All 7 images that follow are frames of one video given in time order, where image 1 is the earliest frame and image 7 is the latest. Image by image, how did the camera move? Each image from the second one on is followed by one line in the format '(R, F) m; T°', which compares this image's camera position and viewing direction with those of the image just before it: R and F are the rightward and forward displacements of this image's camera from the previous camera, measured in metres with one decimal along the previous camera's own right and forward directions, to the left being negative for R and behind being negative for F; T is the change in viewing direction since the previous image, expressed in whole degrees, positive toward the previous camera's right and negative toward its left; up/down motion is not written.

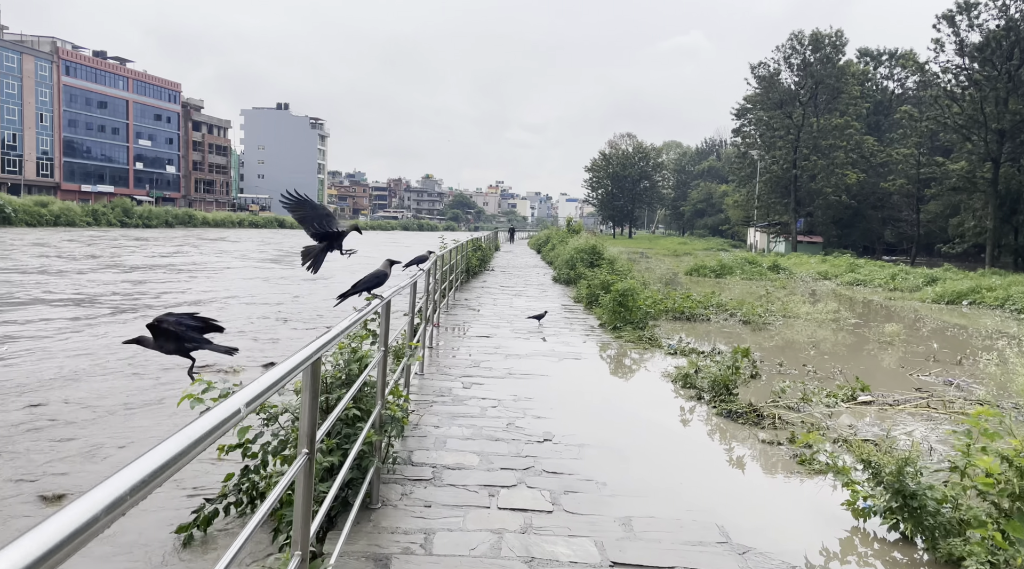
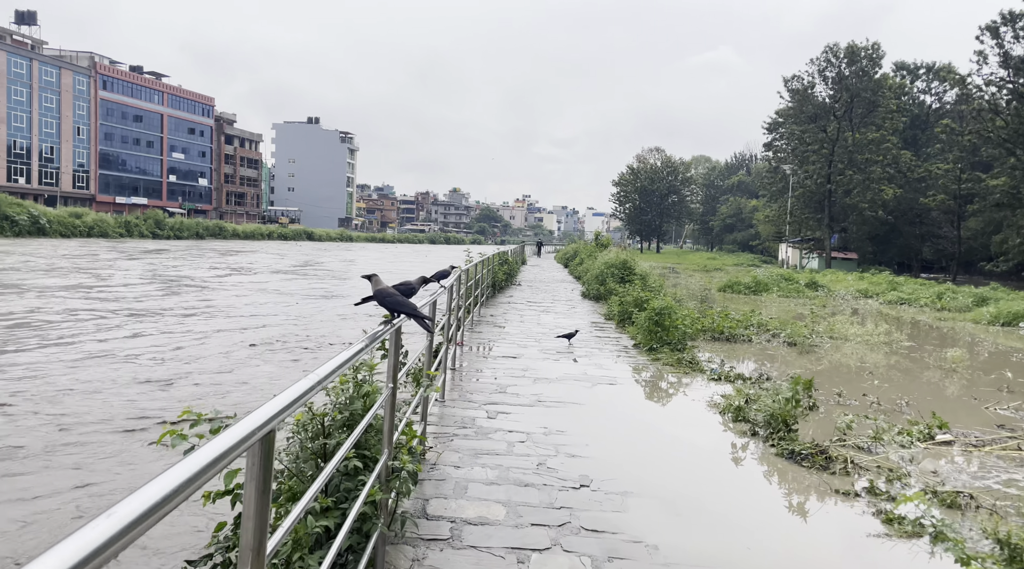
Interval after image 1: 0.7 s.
(0.0, +0.6) m; -2°
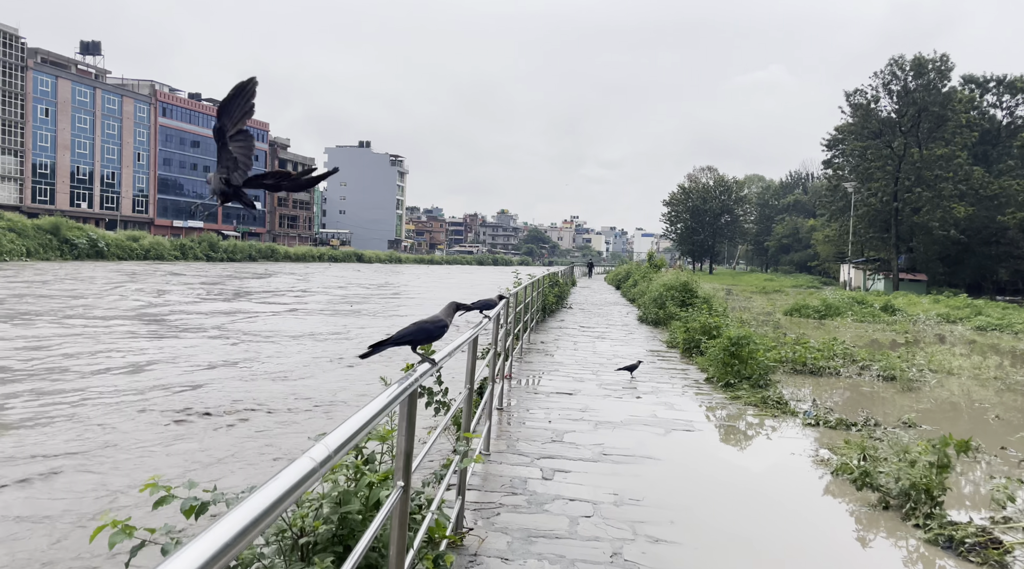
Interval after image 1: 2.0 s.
(-0.1, +1.1) m; -4°
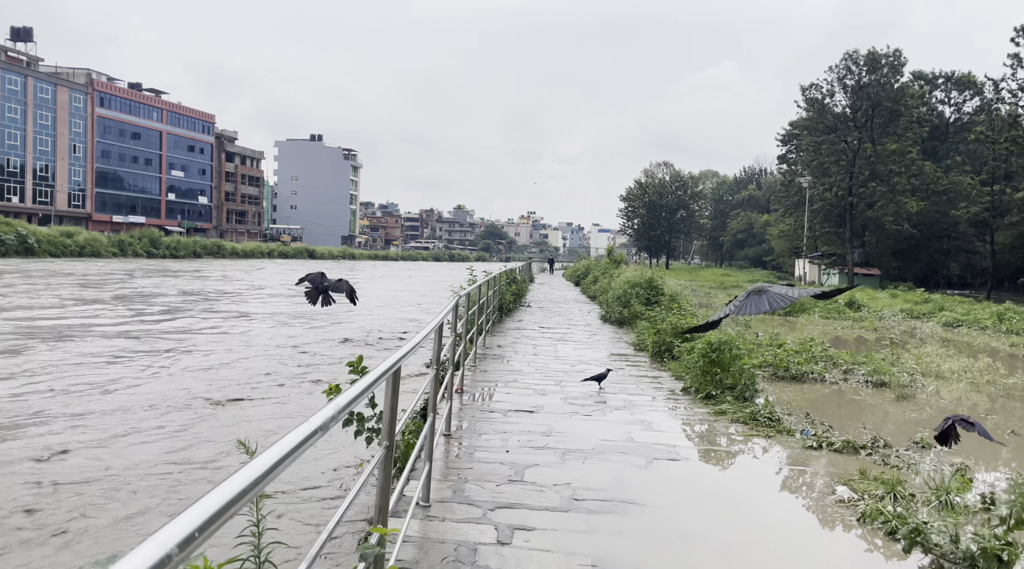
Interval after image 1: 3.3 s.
(+0.1, +1.1) m; +3°
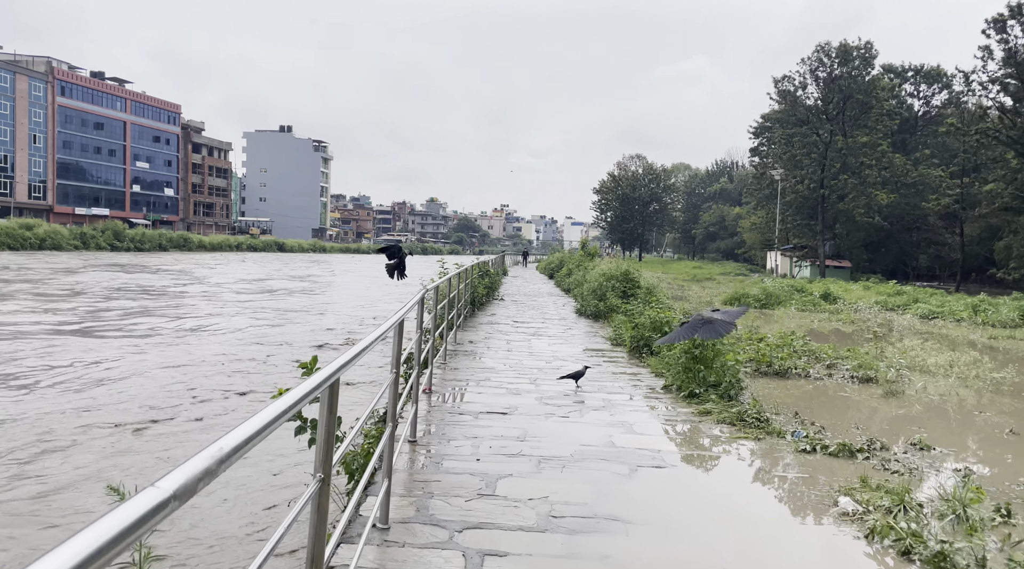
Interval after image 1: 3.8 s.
(0.0, +0.5) m; +2°
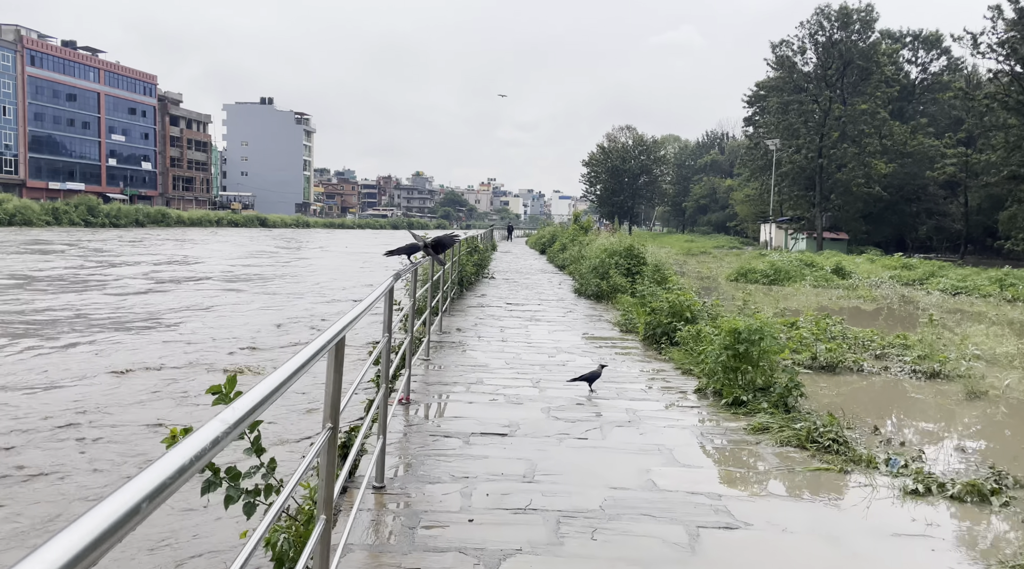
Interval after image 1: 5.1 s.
(-0.1, +1.4) m; +1°
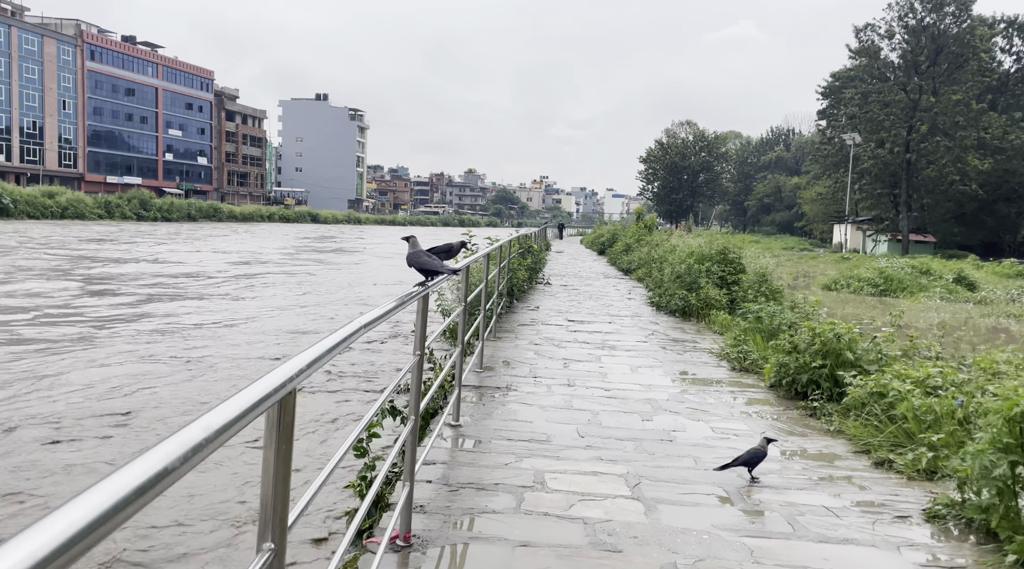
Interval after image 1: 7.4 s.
(-0.2, +2.6) m; -4°
